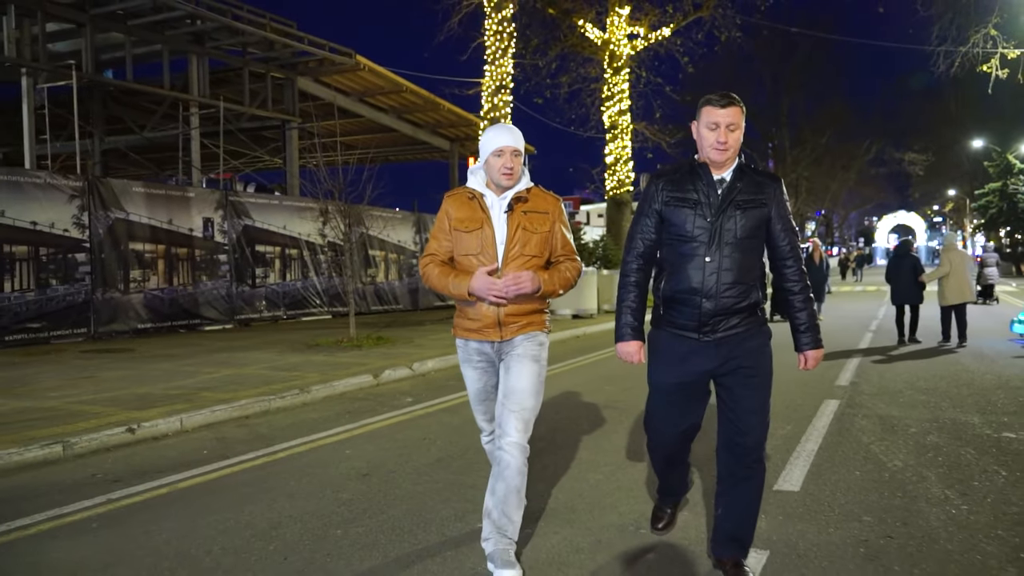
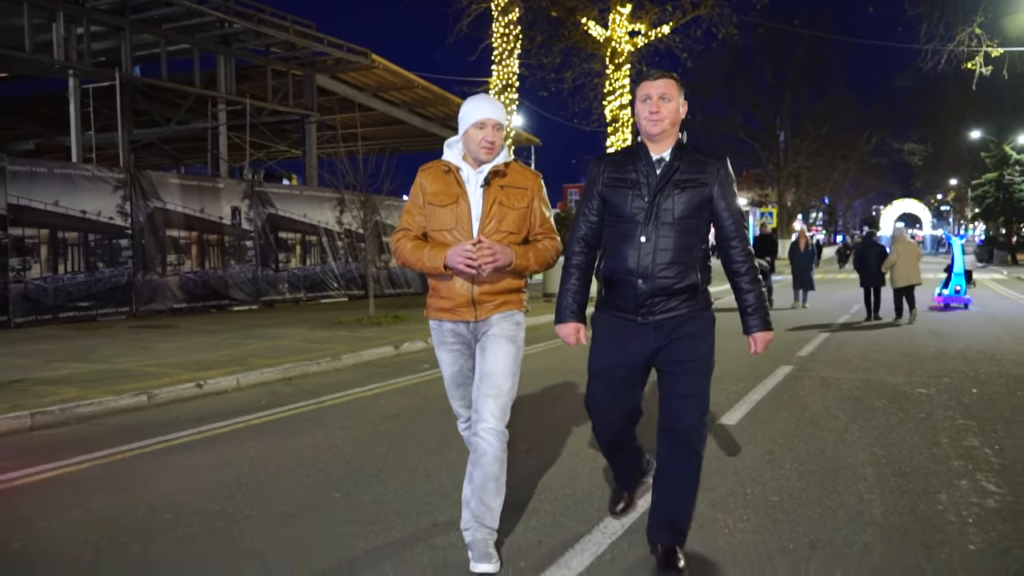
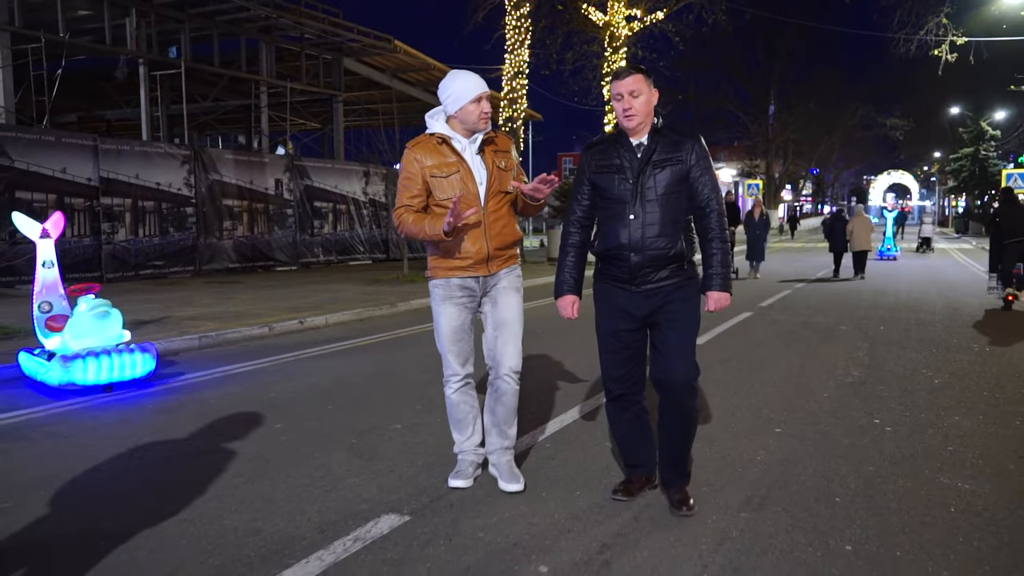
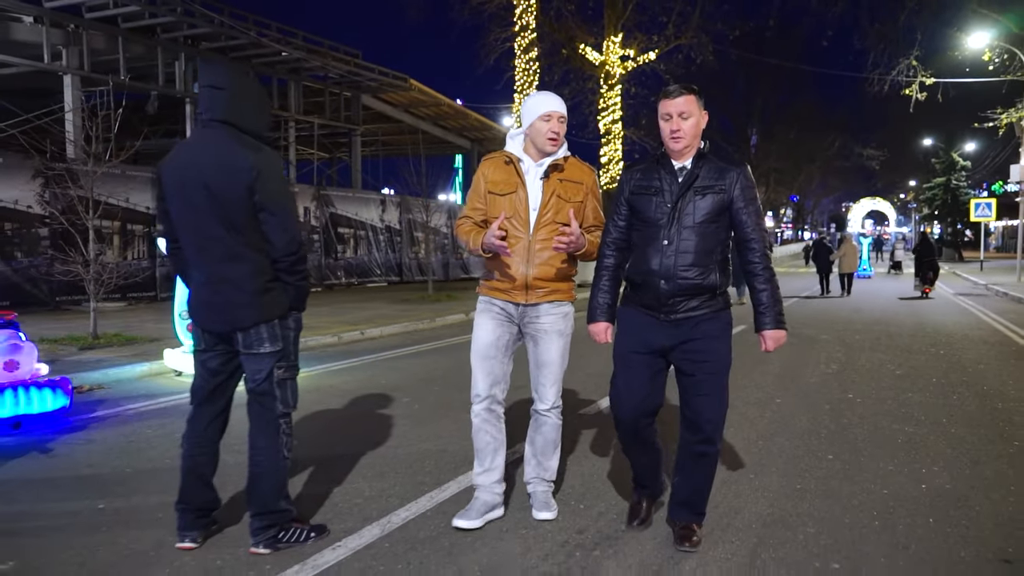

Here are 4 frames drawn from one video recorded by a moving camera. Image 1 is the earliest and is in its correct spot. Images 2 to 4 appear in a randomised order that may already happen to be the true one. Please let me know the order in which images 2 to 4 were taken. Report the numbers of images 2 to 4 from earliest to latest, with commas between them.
2, 3, 4
